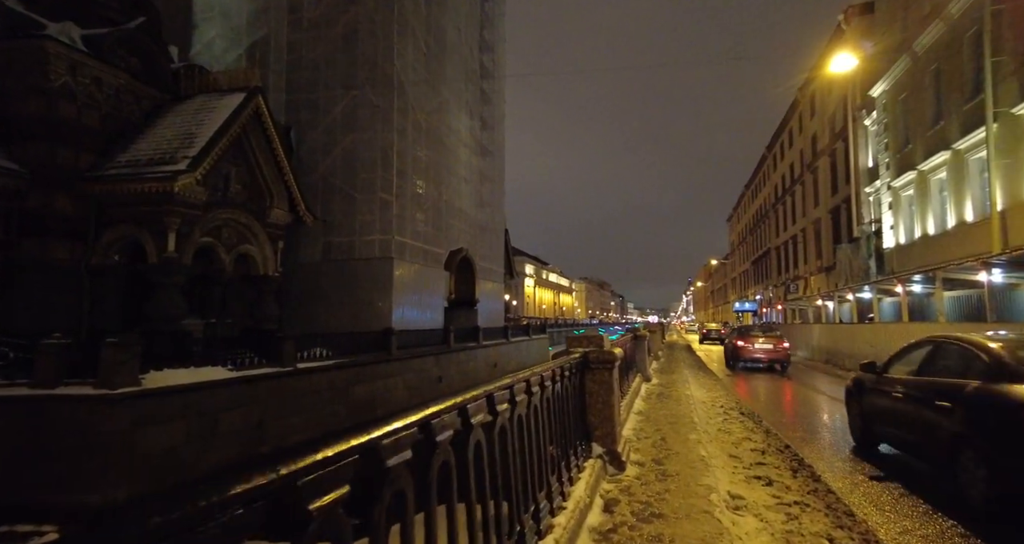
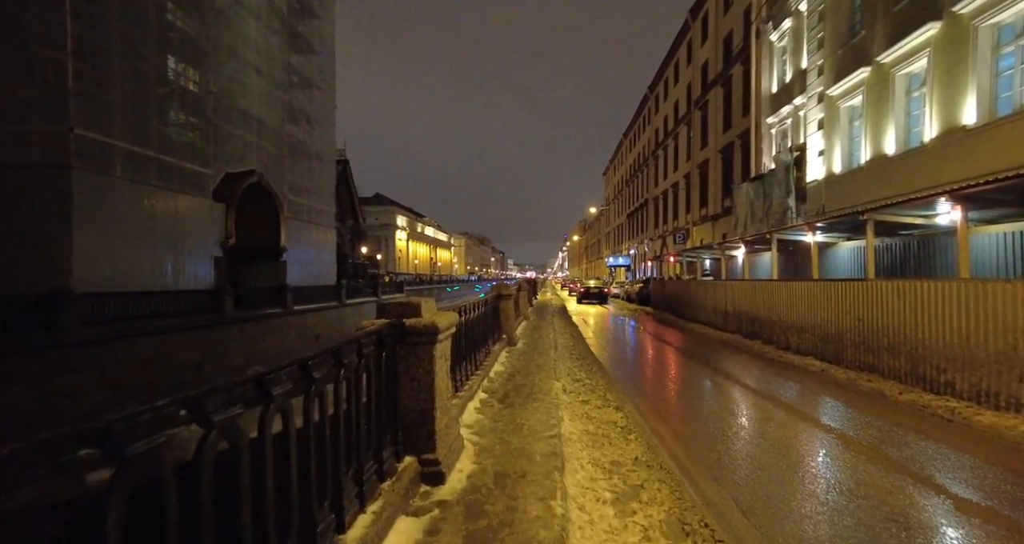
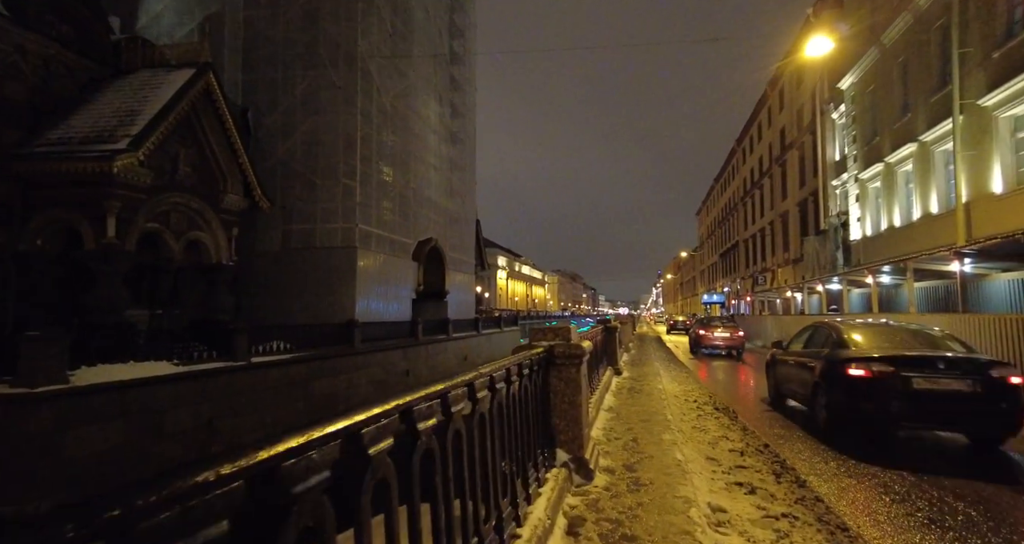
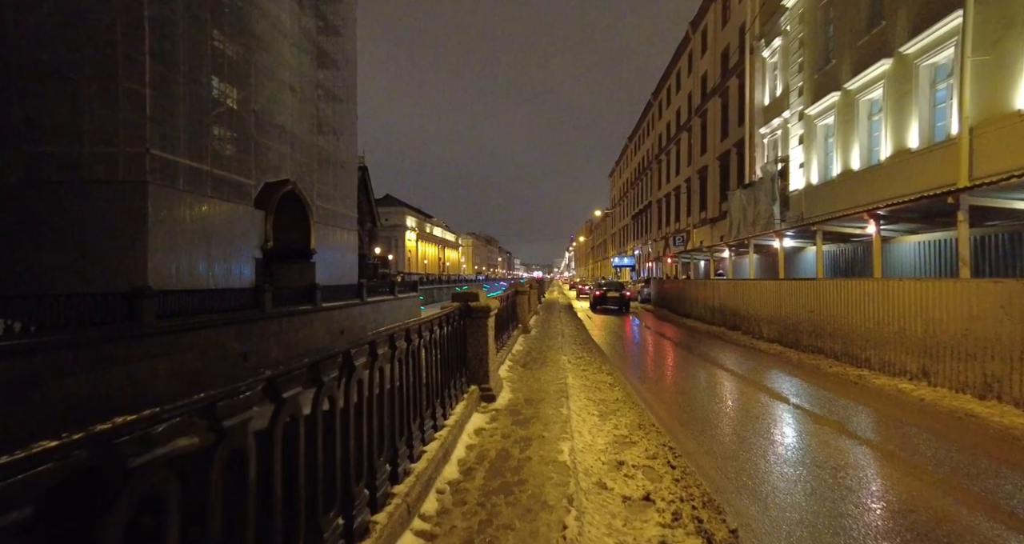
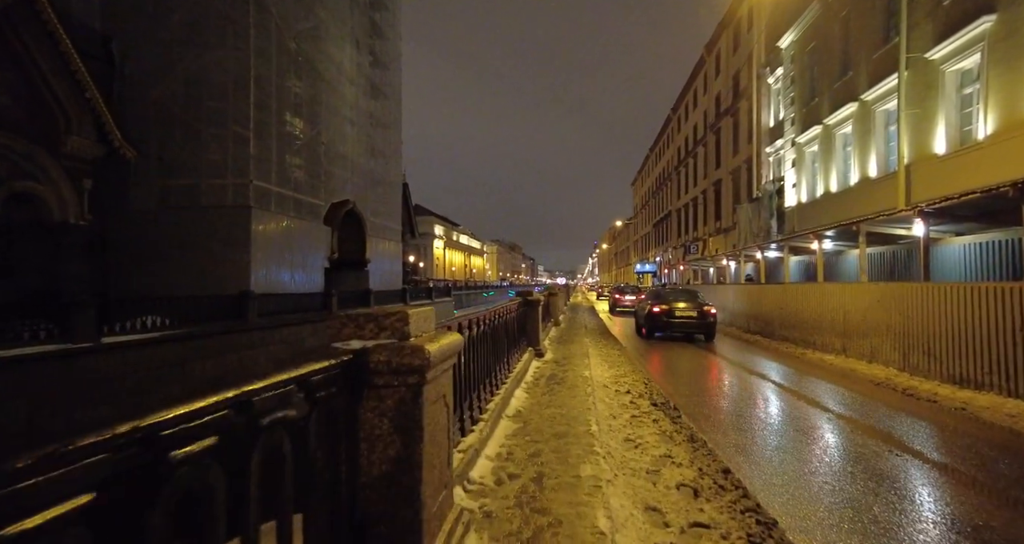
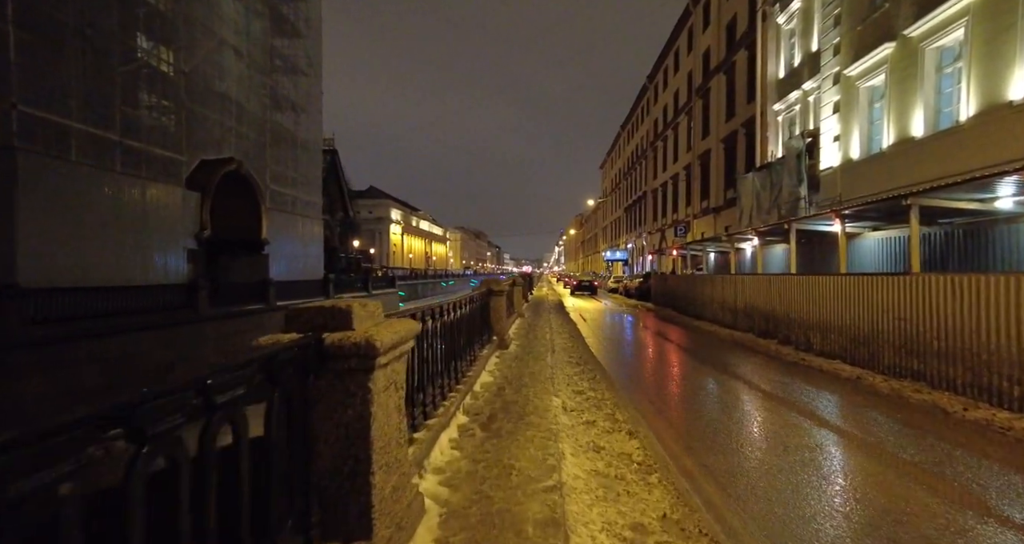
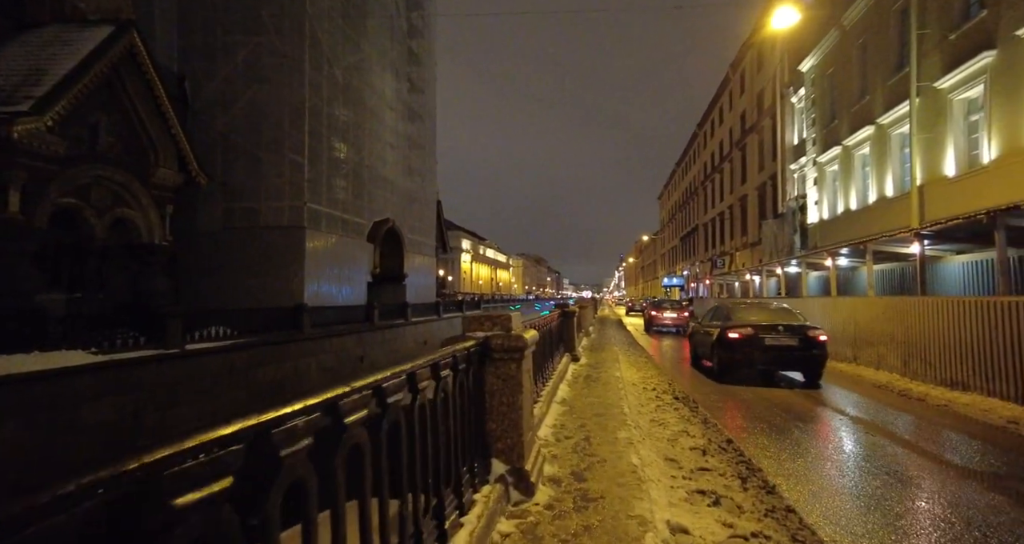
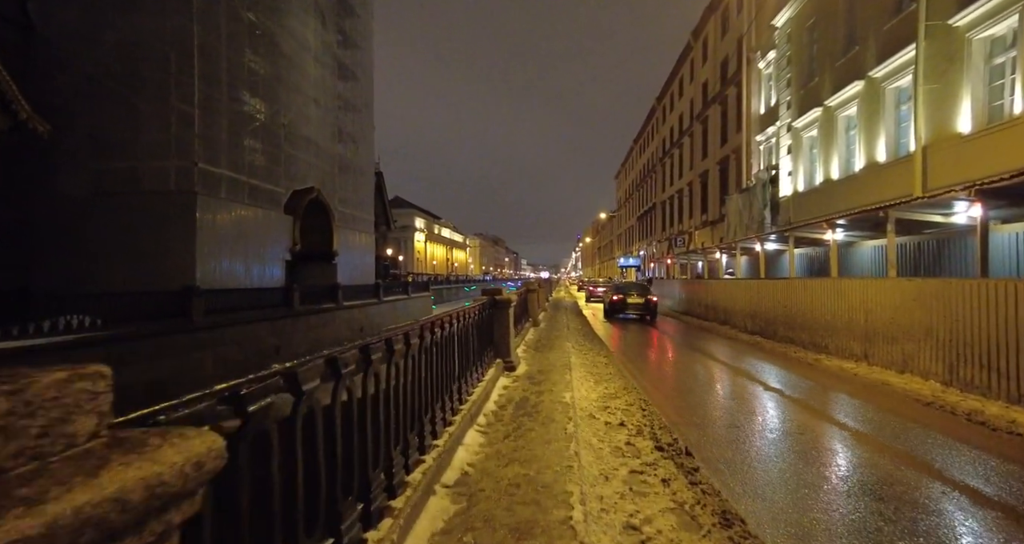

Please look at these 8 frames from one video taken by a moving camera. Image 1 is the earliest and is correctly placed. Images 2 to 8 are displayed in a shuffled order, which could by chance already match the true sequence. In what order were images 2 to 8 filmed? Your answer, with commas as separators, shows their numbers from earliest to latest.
3, 7, 5, 8, 4, 2, 6
